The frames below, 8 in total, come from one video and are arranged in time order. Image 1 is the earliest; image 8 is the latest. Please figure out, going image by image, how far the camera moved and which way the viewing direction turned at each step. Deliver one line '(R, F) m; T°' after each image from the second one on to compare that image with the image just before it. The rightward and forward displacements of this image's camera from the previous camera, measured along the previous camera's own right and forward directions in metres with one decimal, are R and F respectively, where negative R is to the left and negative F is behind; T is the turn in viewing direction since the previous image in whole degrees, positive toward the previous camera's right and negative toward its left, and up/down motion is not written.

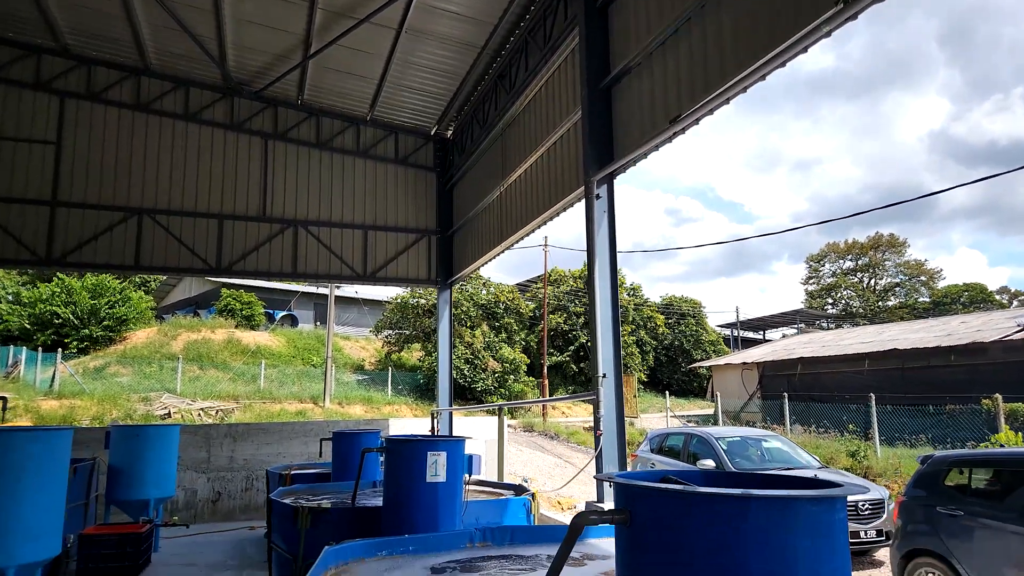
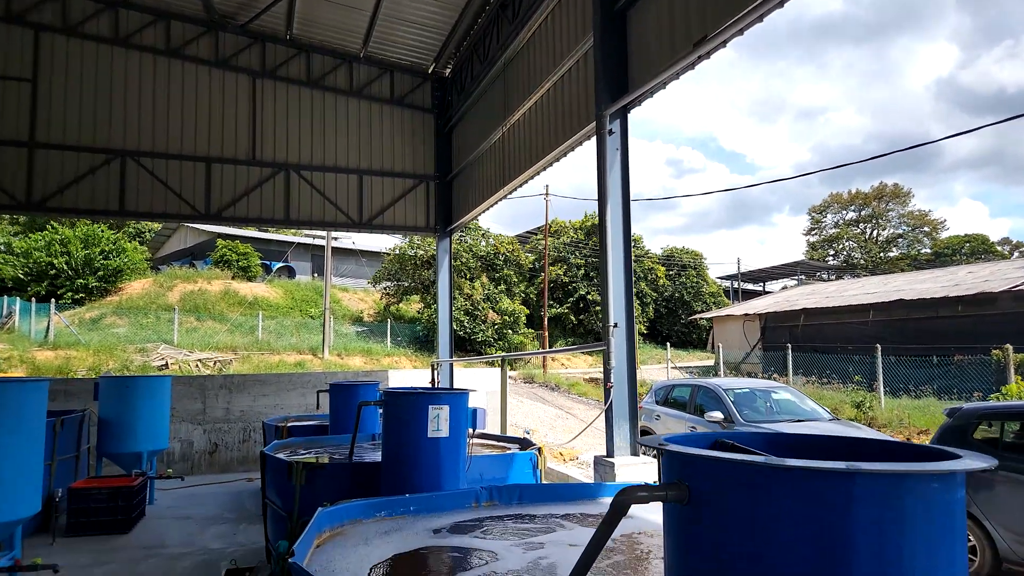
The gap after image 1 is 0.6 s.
(0.0, +0.3) m; 0°
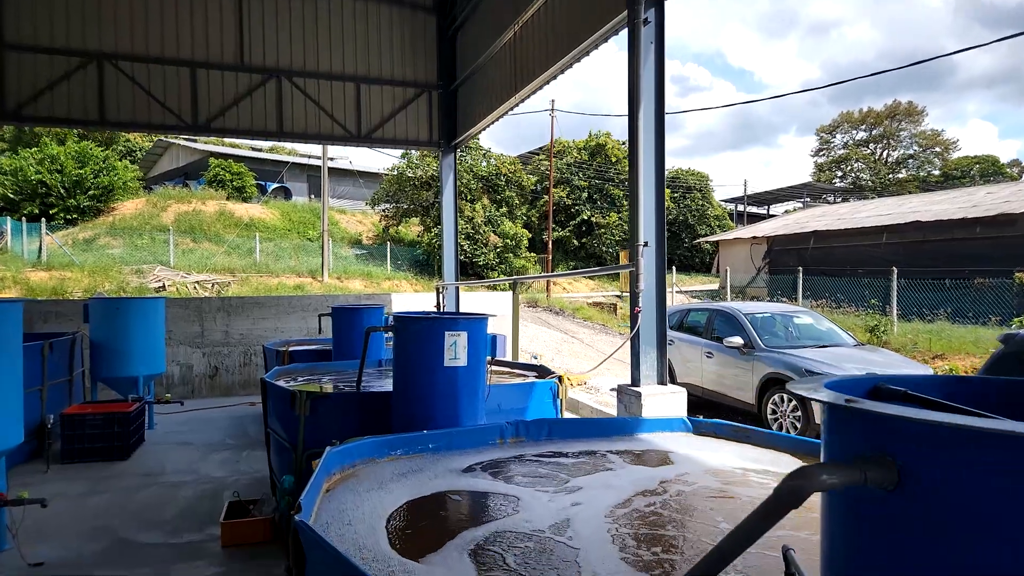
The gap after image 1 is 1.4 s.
(-0.1, +0.4) m; 0°
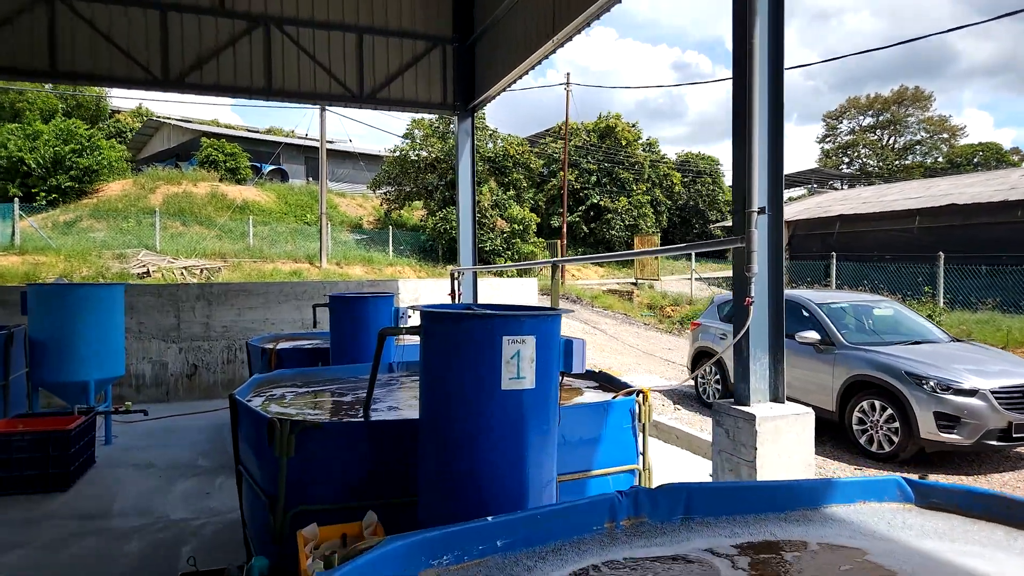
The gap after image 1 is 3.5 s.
(-0.3, +1.1) m; 0°
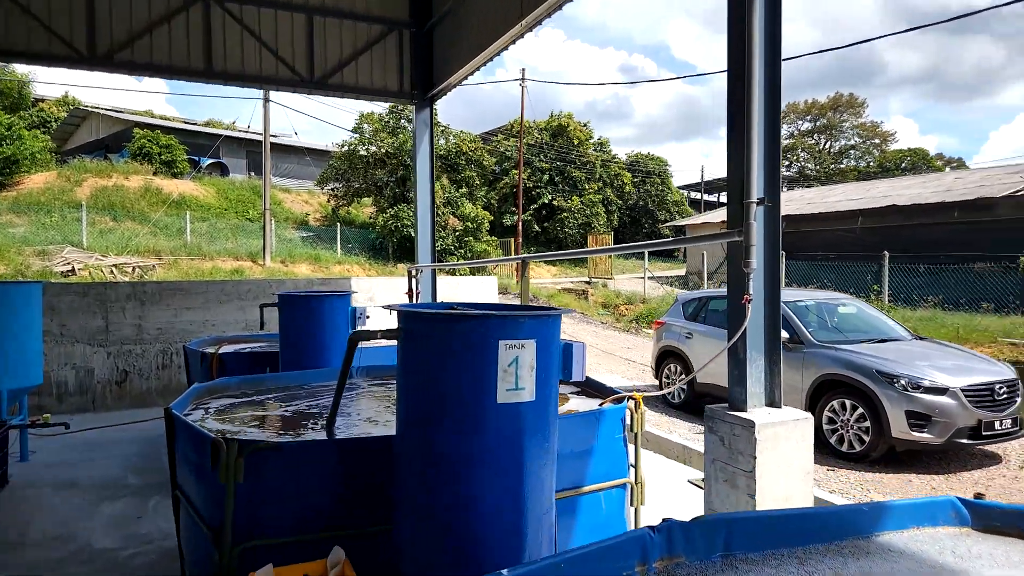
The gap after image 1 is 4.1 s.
(-0.1, +0.3) m; +5°
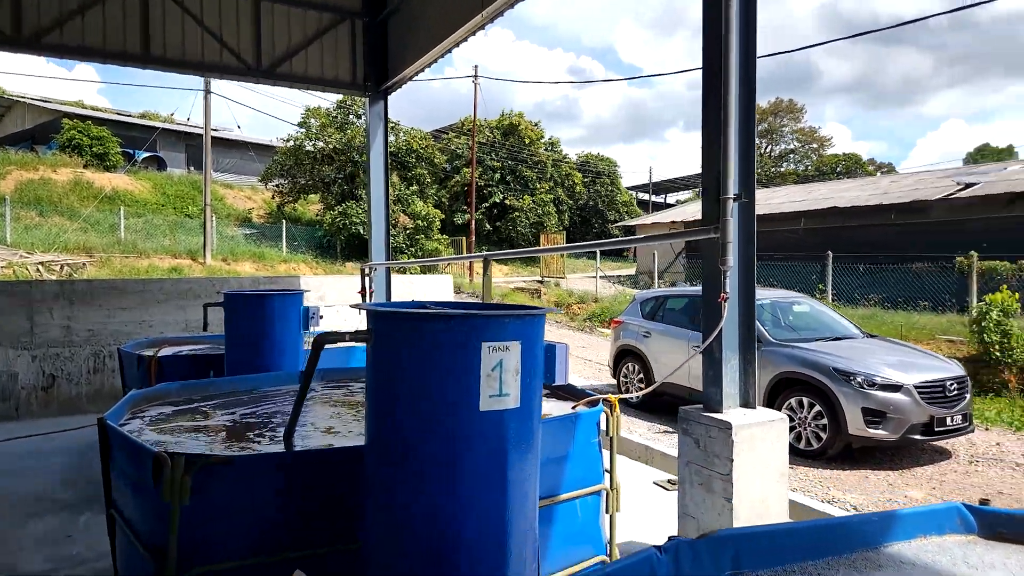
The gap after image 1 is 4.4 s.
(-0.1, +0.1) m; +4°
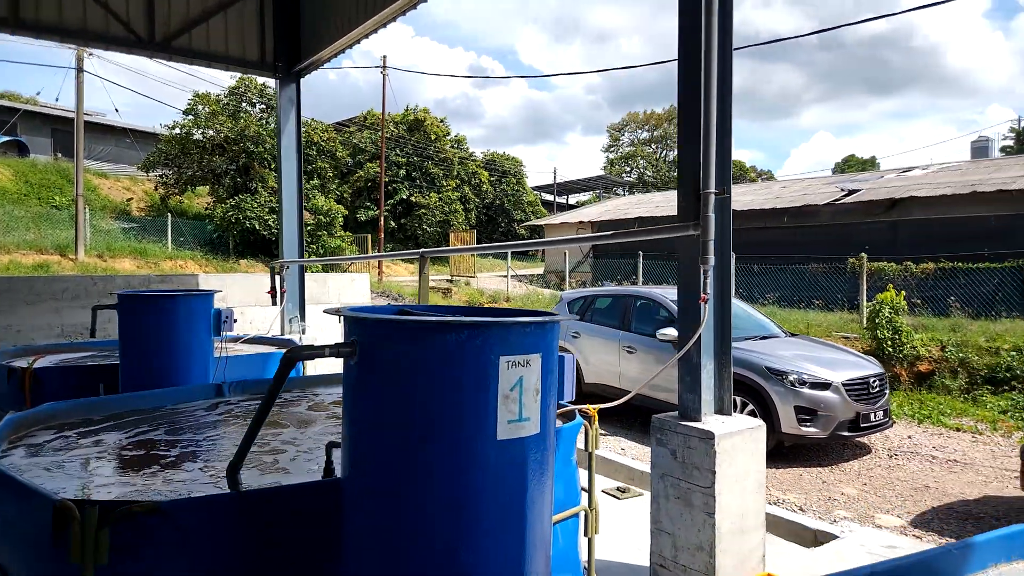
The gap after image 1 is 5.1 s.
(-0.2, +0.3) m; +9°
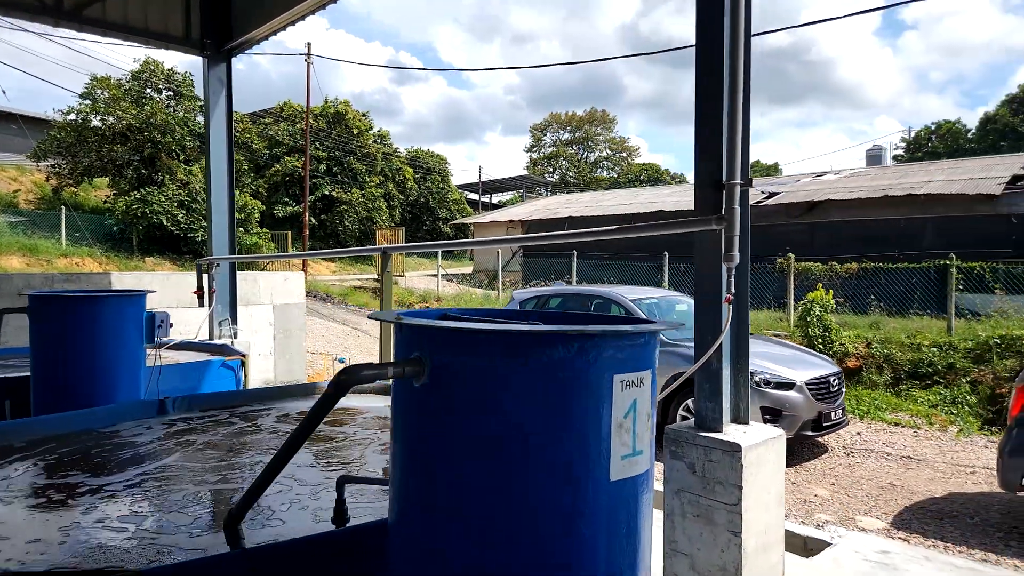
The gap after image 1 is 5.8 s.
(-0.3, +0.3) m; +7°
